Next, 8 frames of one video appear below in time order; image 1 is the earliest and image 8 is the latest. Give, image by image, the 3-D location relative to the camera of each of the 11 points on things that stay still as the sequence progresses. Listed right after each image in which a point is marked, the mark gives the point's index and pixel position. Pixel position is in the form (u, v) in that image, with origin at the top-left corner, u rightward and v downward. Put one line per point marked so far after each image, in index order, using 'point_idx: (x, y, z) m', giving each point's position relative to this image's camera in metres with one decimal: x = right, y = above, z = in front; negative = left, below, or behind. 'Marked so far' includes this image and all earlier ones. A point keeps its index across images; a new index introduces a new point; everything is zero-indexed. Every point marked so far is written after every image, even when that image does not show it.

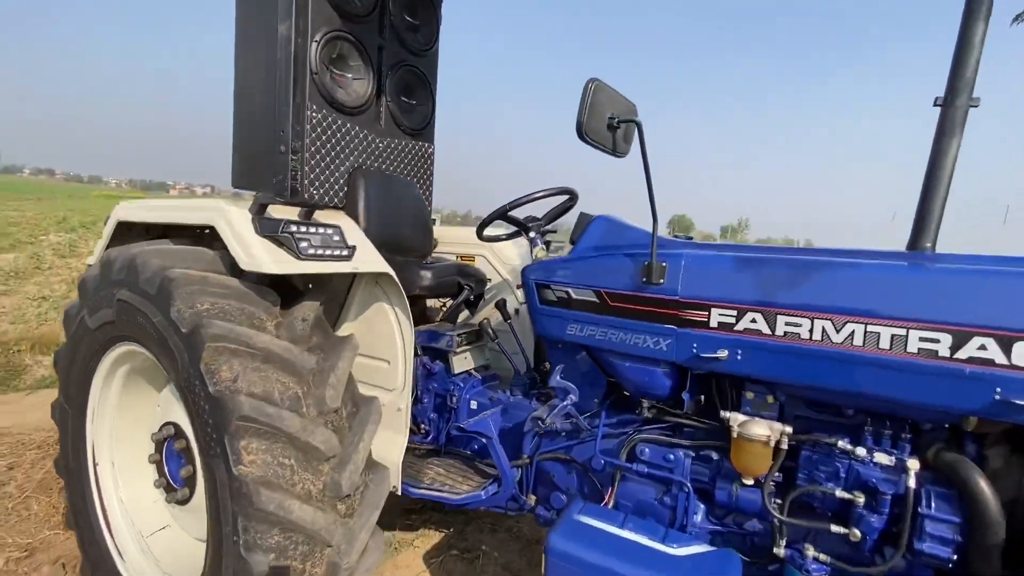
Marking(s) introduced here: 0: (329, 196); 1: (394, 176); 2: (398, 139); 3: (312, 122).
0: (-1.0, +0.5, +2.8) m
1: (-0.7, +0.7, +3.0) m
2: (-0.7, +0.9, +3.2) m
3: (-1.0, +0.9, +2.7) m
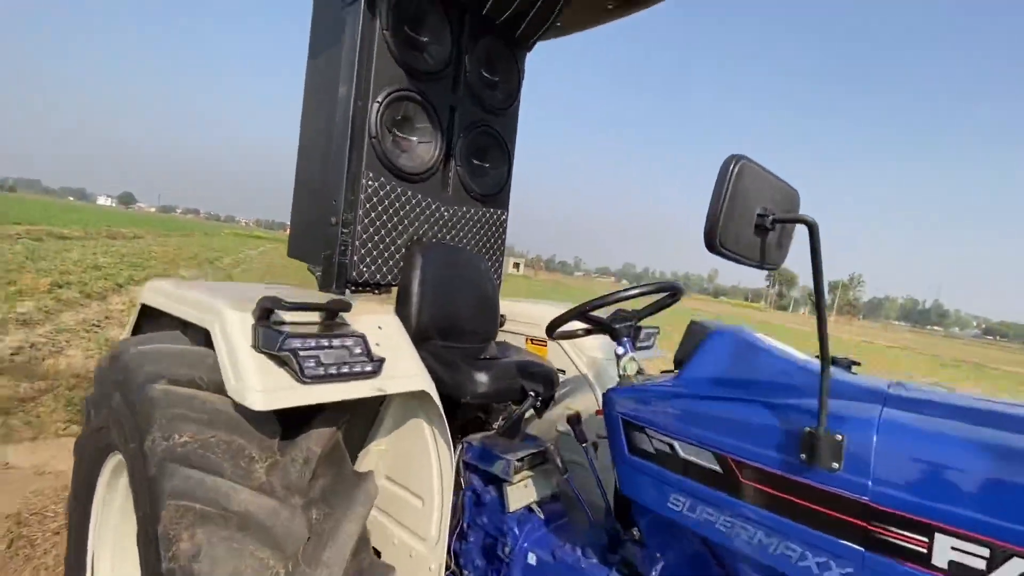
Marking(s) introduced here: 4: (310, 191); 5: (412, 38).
0: (-0.6, +0.1, +2.4) m
1: (-0.3, +0.2, +2.6) m
2: (-0.3, +0.5, +2.8) m
3: (-0.7, +0.4, +2.4) m
4: (-1.0, +0.5, +2.6) m
5: (-0.5, +1.2, +2.5) m
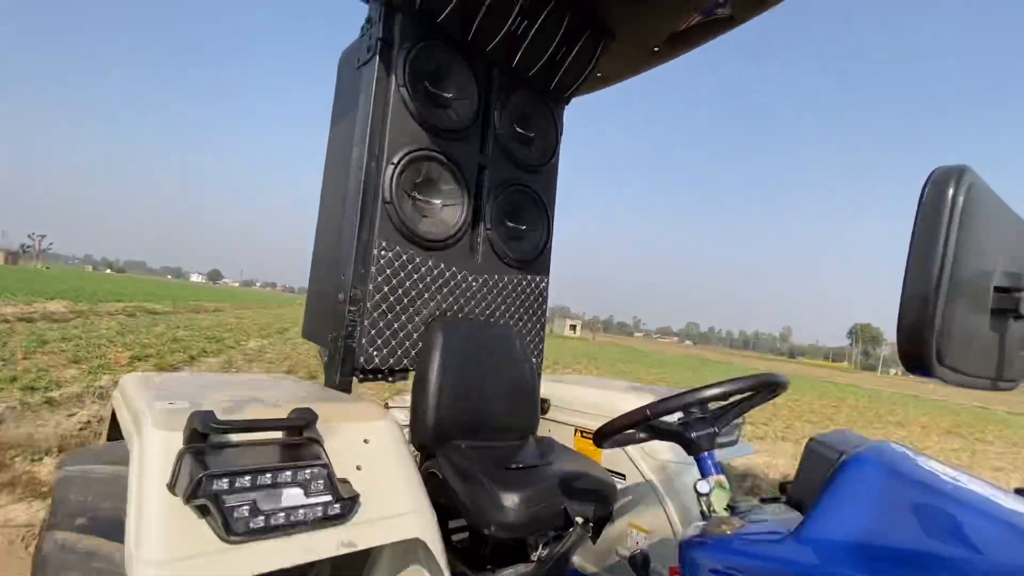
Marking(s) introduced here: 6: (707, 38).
0: (-0.5, -0.3, +2.1) m
1: (-0.1, -0.2, +2.2) m
2: (-0.1, +0.1, +2.4) m
3: (-0.5, +0.1, +2.0) m
4: (-0.8, +0.1, +2.3) m
5: (-0.3, +0.9, +2.3) m
6: (+1.0, +1.3, +2.6) m
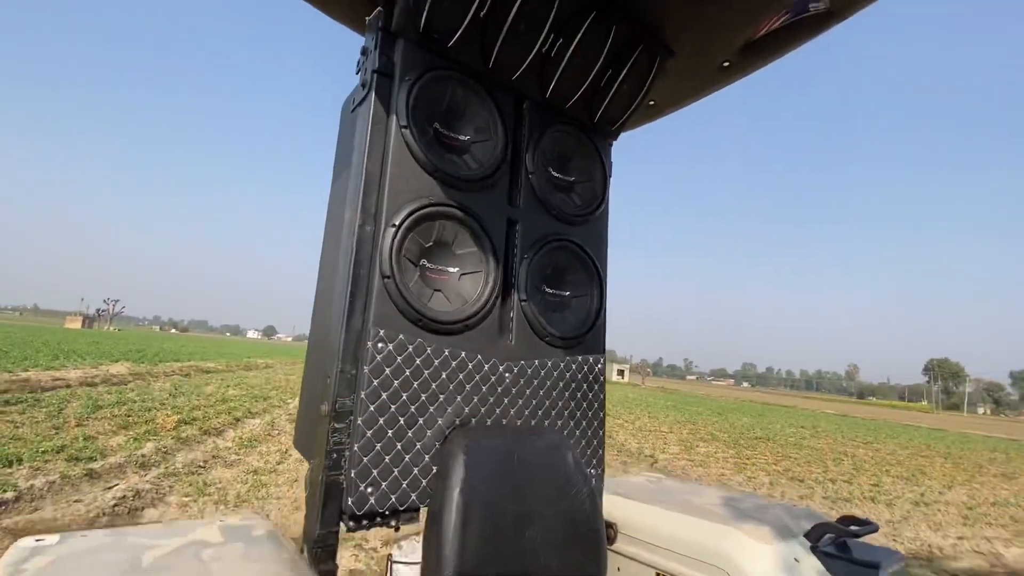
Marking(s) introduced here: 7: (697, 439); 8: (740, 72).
0: (-0.3, -0.6, +1.5) m
1: (+0.1, -0.5, +1.6) m
2: (+0.1, -0.3, +1.9) m
3: (-0.4, -0.2, +1.5) m
4: (-0.7, -0.2, +1.8) m
5: (-0.2, +0.5, +1.8) m
6: (+1.1, +1.0, +2.1) m
7: (+7.1, -5.8, +19.4) m
8: (+1.0, +0.9, +2.2) m
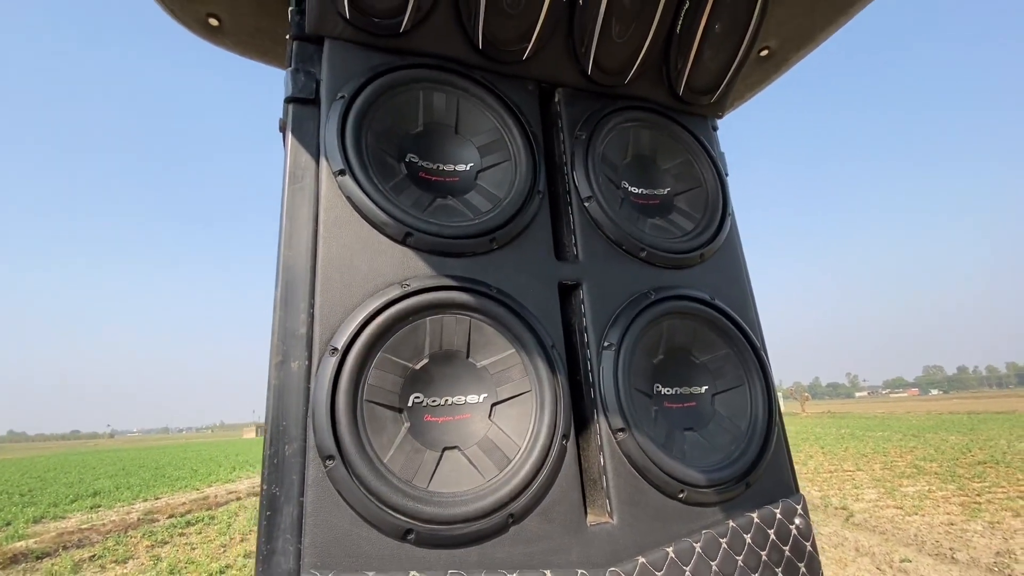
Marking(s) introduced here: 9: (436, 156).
0: (-0.1, -0.8, +0.7) m
1: (+0.2, -0.7, +0.7) m
2: (+0.3, -0.5, +1.0) m
3: (-0.3, -0.5, +0.7) m
4: (-0.5, -0.6, +1.0) m
5: (-0.2, +0.2, +1.1) m
6: (+1.1, +1.0, +1.1) m
7: (+12.0, -5.9, +15.9) m
8: (+1.0, +0.8, +1.3) m
9: (-0.2, +0.3, +1.1) m
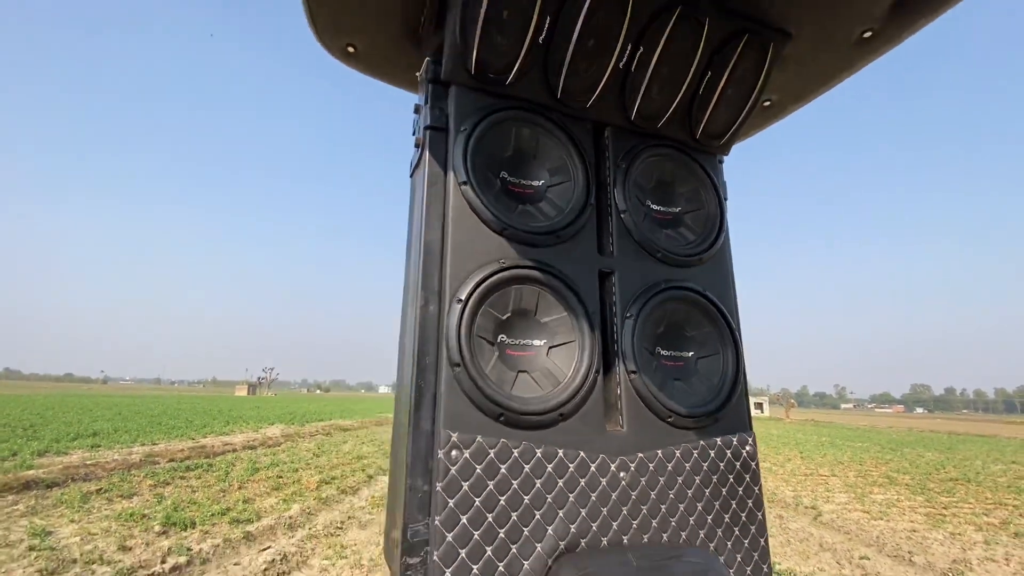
0: (0.0, -0.8, +1.1) m
1: (+0.3, -0.7, +1.2) m
2: (+0.4, -0.4, +1.4) m
3: (-0.1, -0.4, +1.2) m
4: (-0.4, -0.5, +1.5) m
5: (0.0, +0.3, +1.5) m
6: (+1.4, +0.9, +1.6) m
7: (+11.6, -6.3, +16.6) m
8: (+1.2, +0.8, +1.7) m
9: (0.0, +0.3, +1.5) m
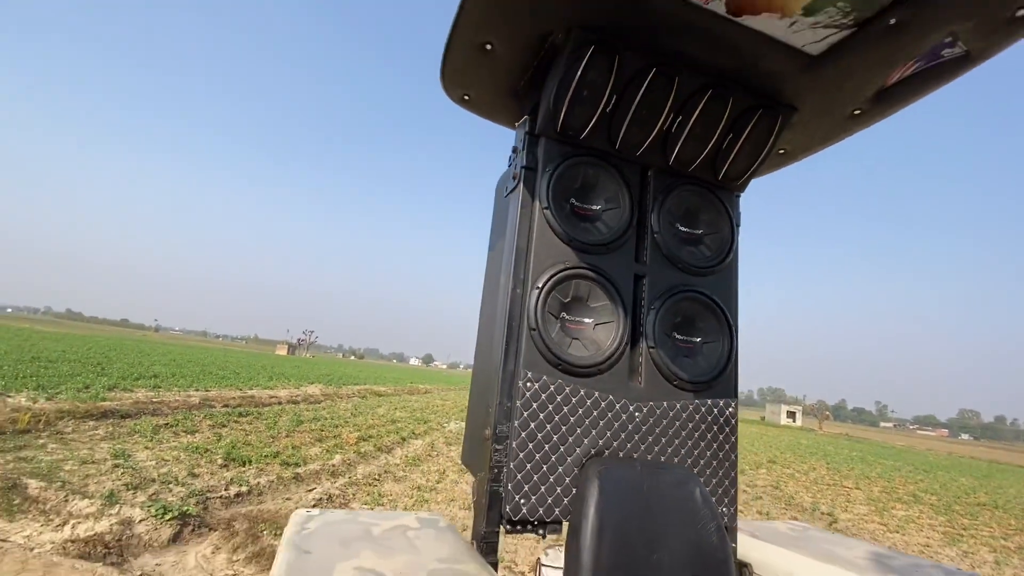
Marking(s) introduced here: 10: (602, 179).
0: (+0.1, -0.8, +1.8) m
1: (+0.5, -0.7, +1.9) m
2: (+0.6, -0.5, +2.1) m
3: (+0.1, -0.4, +1.9) m
4: (-0.2, -0.4, +2.2) m
5: (+0.3, +0.3, +2.2) m
6: (+1.7, +0.8, +2.1) m
7: (+12.3, -6.8, +16.6) m
8: (+1.6, +0.7, +2.2) m
9: (+0.3, +0.4, +2.2) m
10: (+0.4, +0.5, +2.2) m
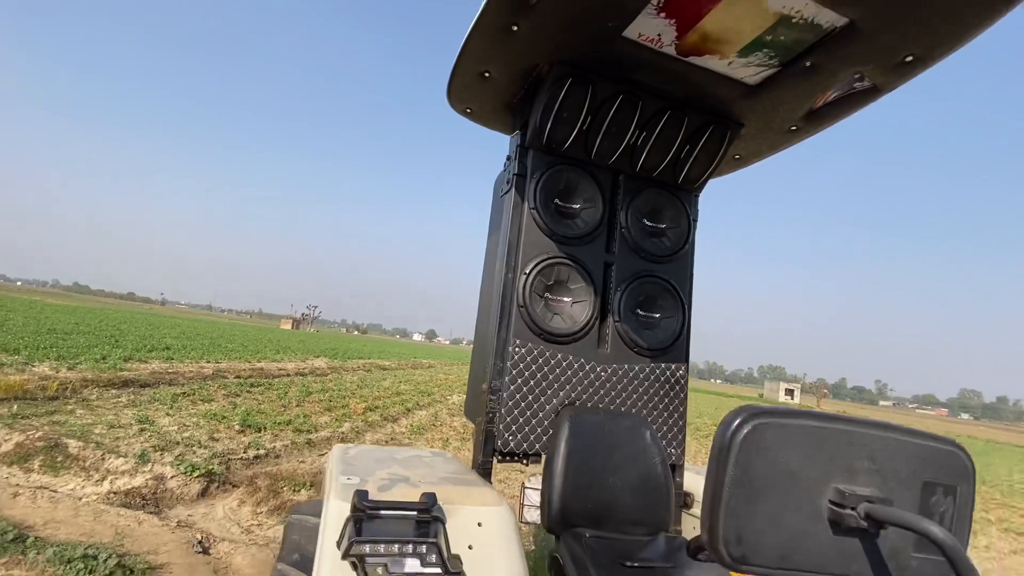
0: (+0.1, -0.7, +2.4) m
1: (+0.5, -0.6, +2.4) m
2: (+0.6, -0.4, +2.6) m
3: (0.0, -0.3, +2.4) m
4: (-0.2, -0.4, +2.7) m
5: (+0.3, +0.4, +2.6) m
6: (+1.7, +0.9, +2.5) m
7: (+12.3, -6.2, +17.3) m
8: (+1.5, +0.8, +2.7) m
9: (+0.3, +0.5, +2.6) m
10: (+0.4, +0.6, +2.7) m
